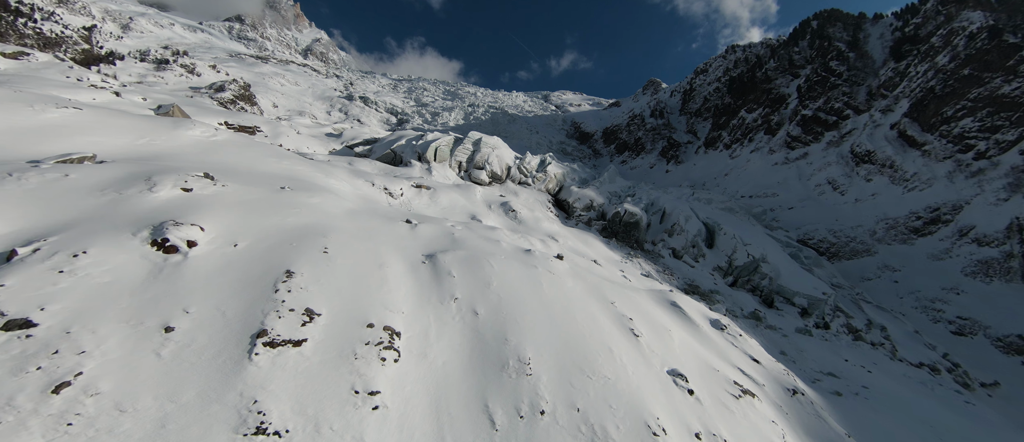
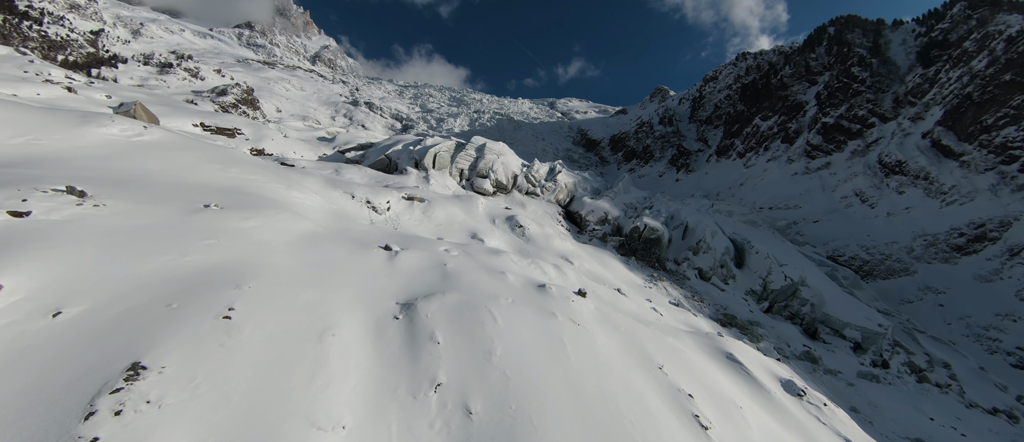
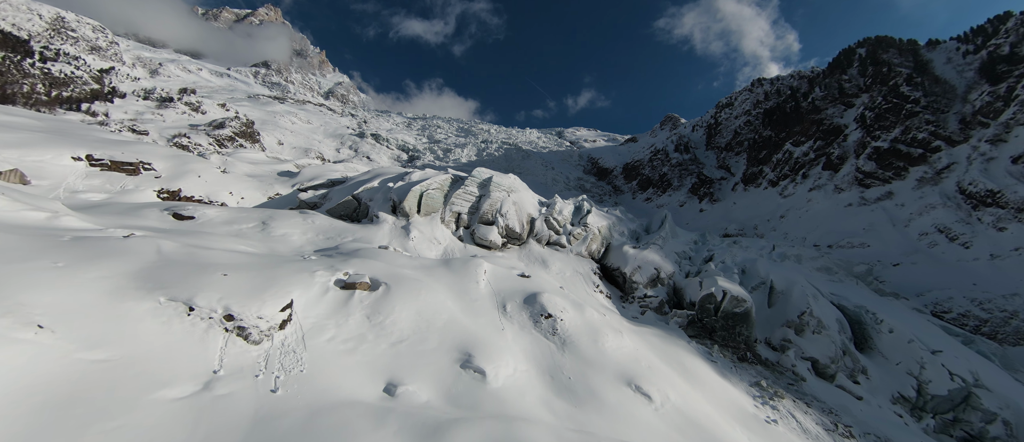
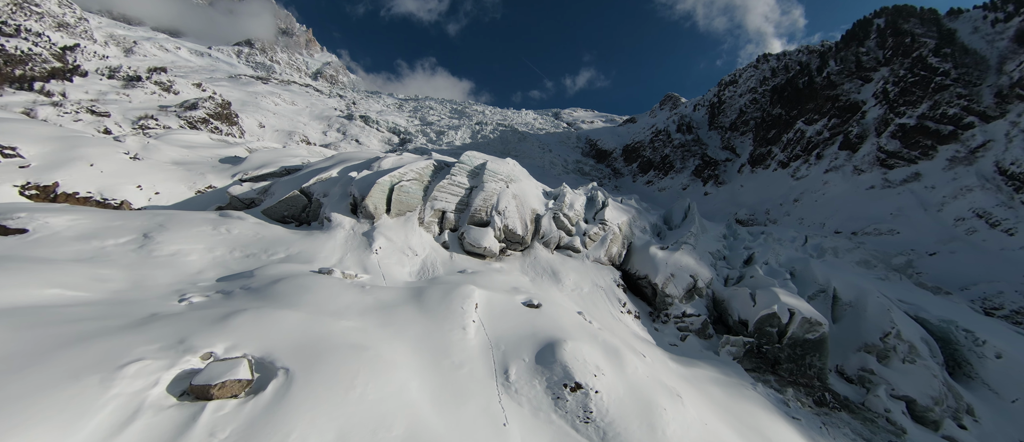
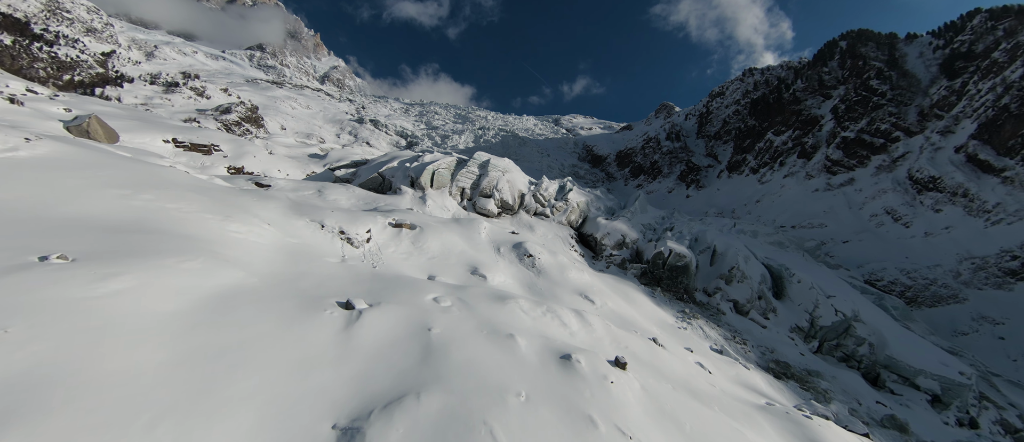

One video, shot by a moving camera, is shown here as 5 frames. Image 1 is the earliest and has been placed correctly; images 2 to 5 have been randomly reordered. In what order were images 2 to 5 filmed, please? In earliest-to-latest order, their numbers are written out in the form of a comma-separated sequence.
2, 5, 3, 4
